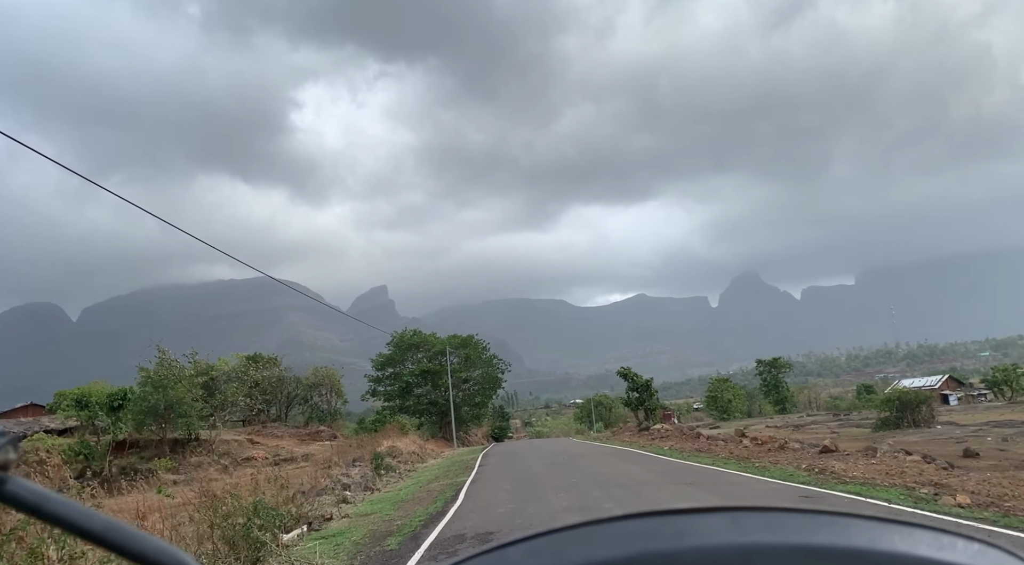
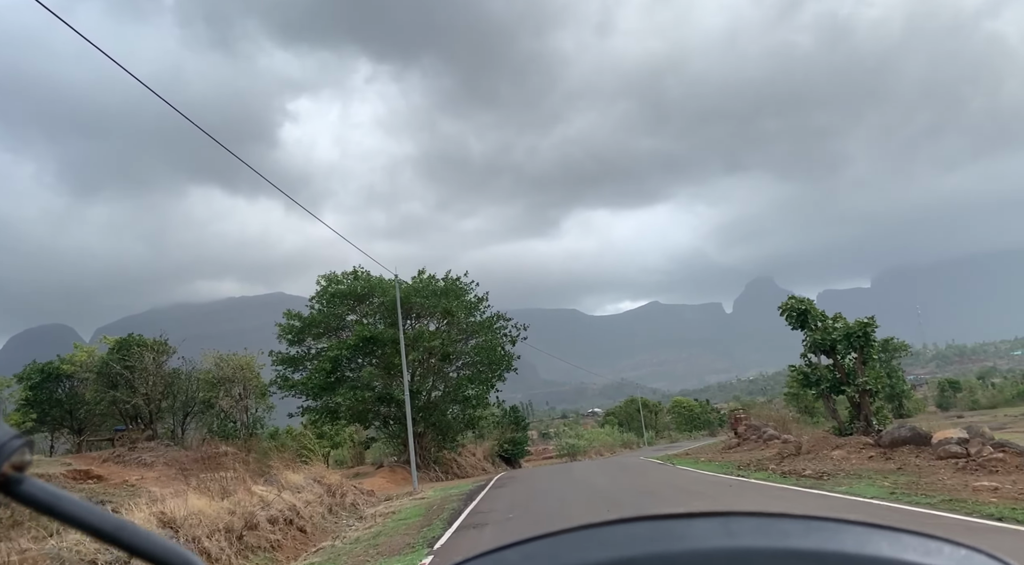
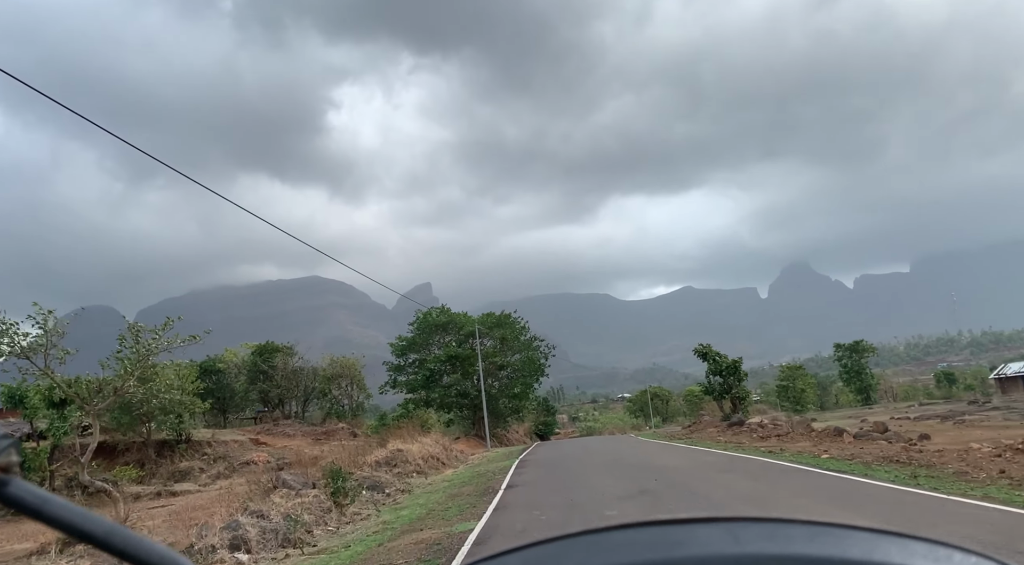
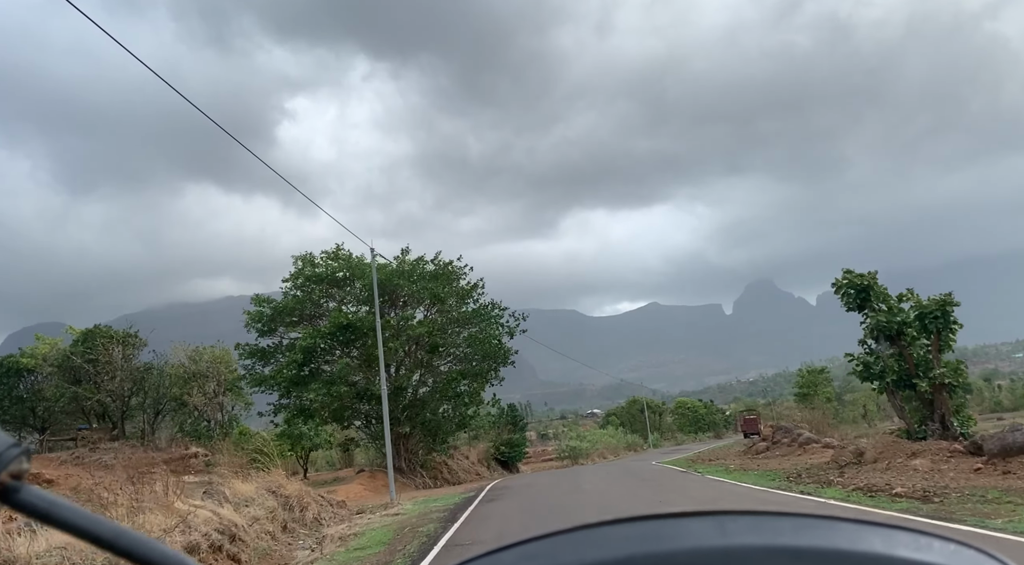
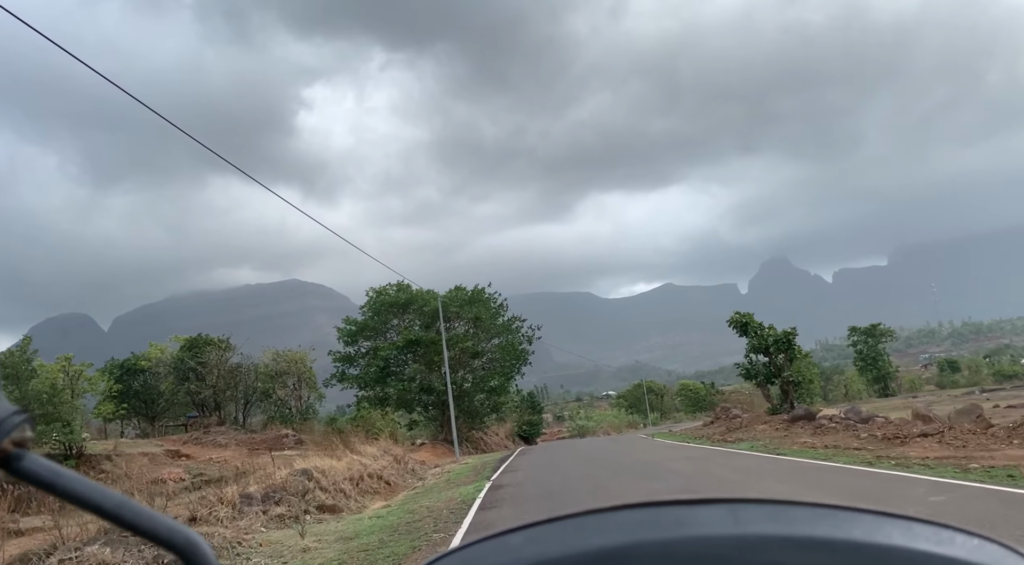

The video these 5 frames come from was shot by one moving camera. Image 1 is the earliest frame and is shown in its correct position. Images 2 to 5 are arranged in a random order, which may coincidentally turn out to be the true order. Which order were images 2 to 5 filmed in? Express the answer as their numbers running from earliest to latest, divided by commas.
3, 5, 2, 4
